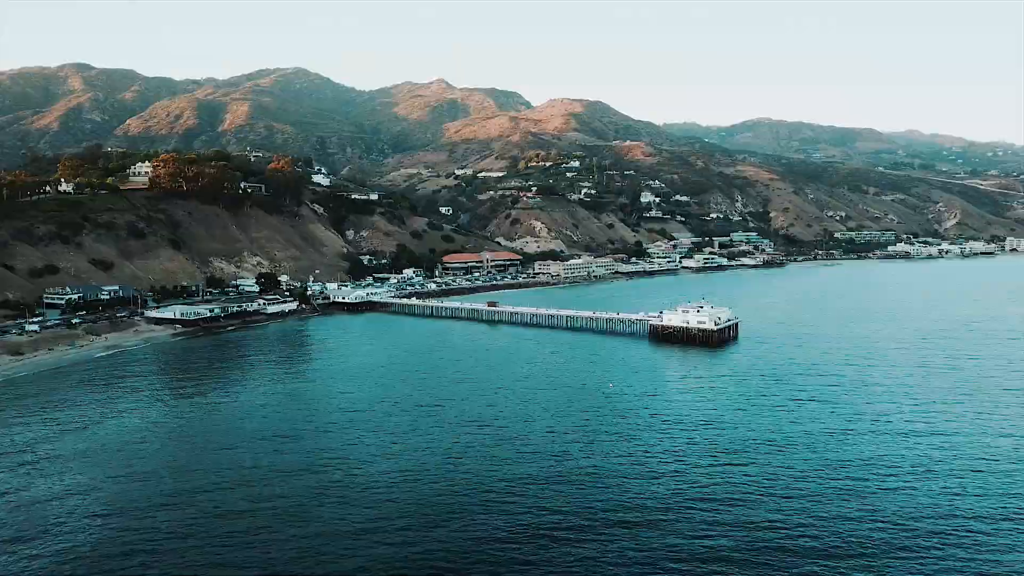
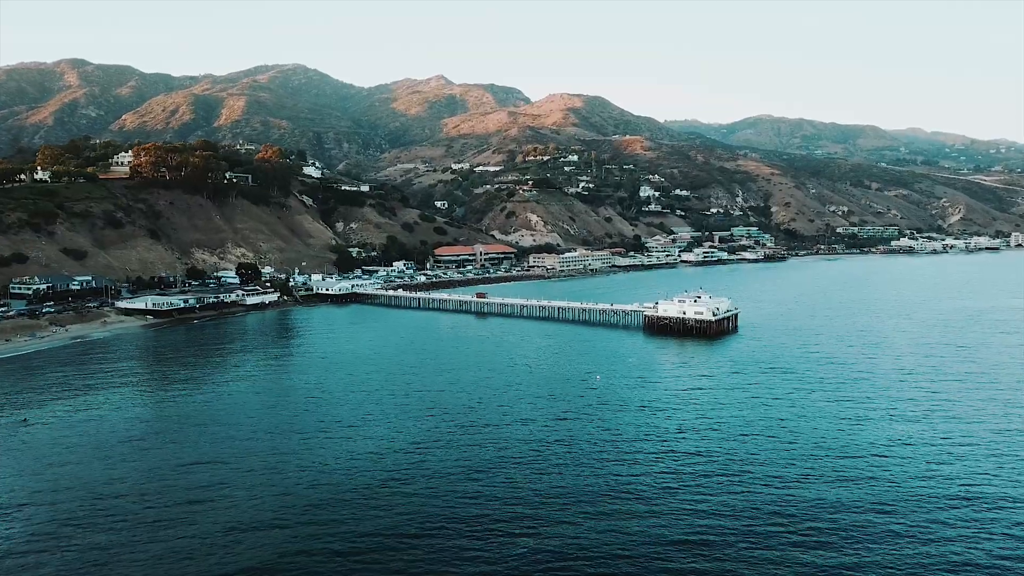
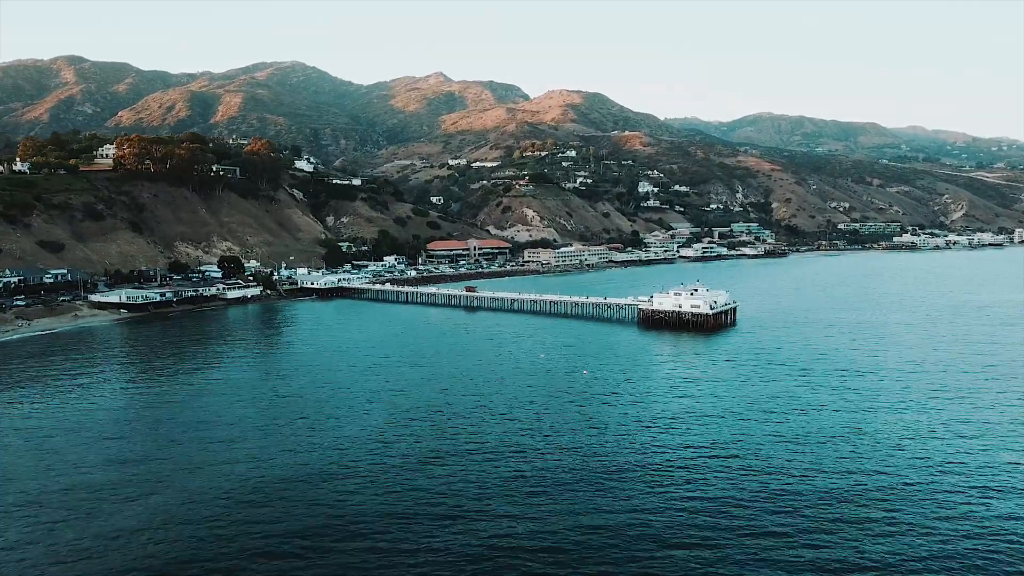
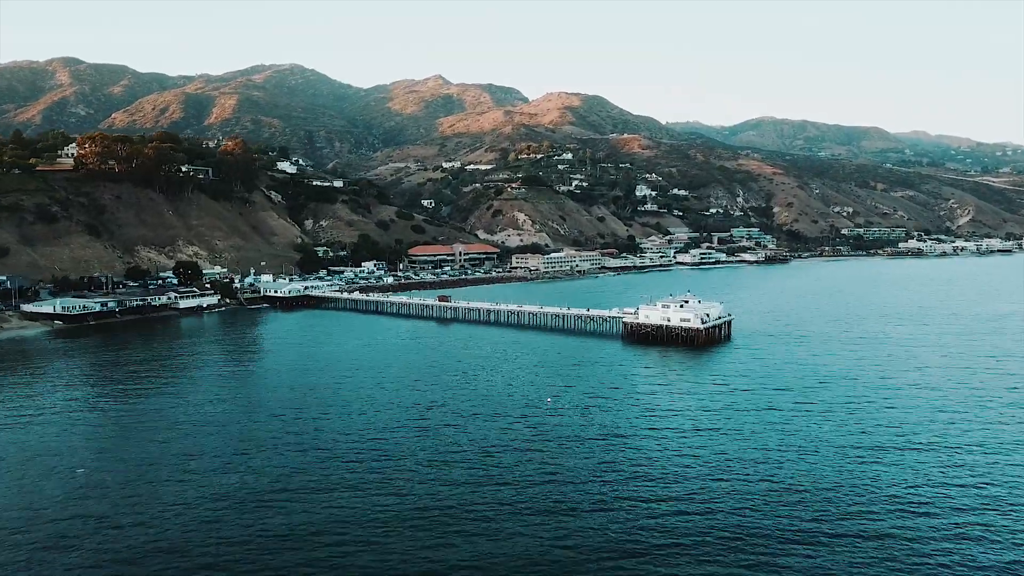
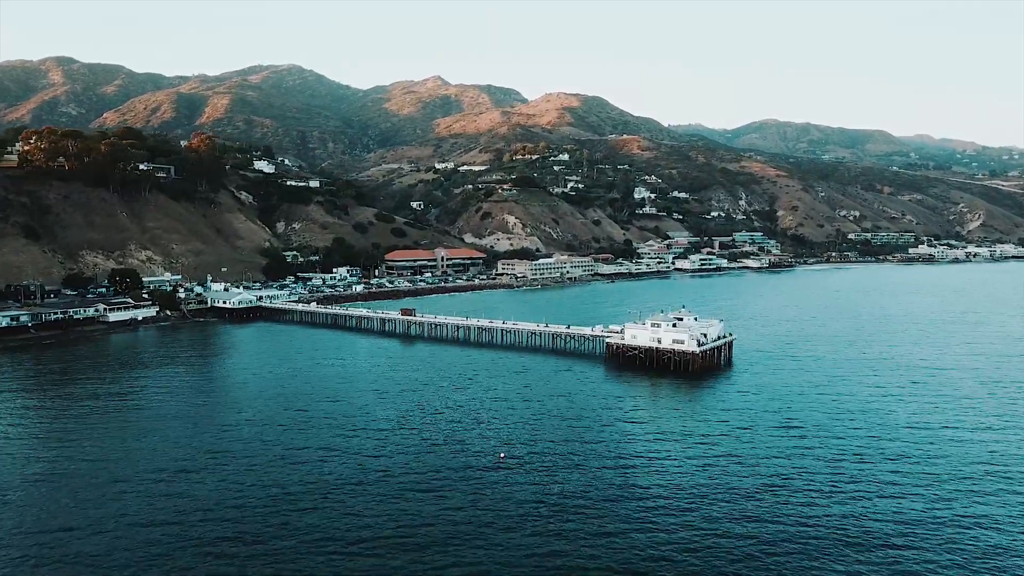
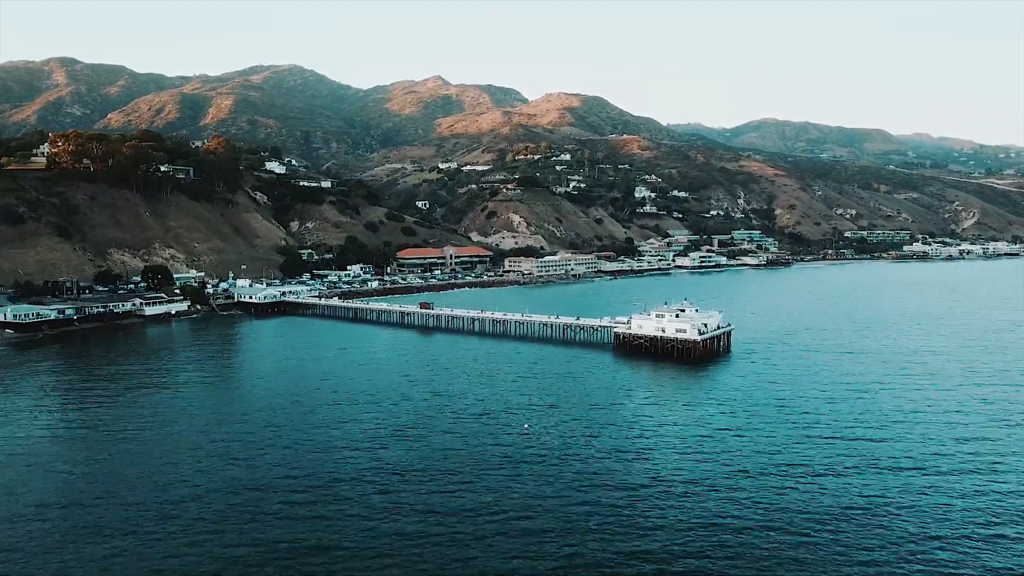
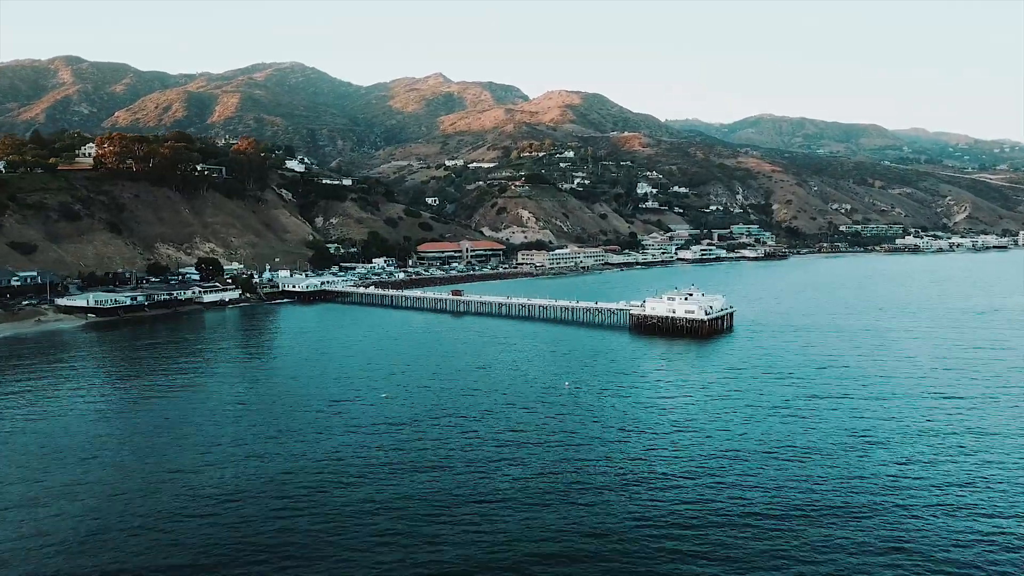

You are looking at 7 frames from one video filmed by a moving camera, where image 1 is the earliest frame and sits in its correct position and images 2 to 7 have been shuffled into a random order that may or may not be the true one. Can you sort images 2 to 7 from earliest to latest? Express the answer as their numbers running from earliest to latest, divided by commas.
2, 3, 7, 4, 6, 5
